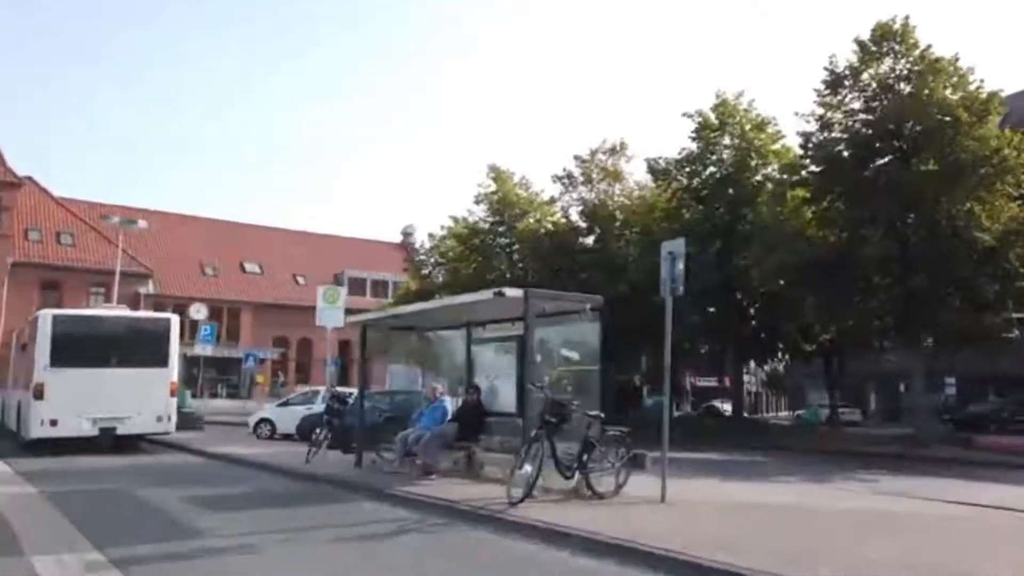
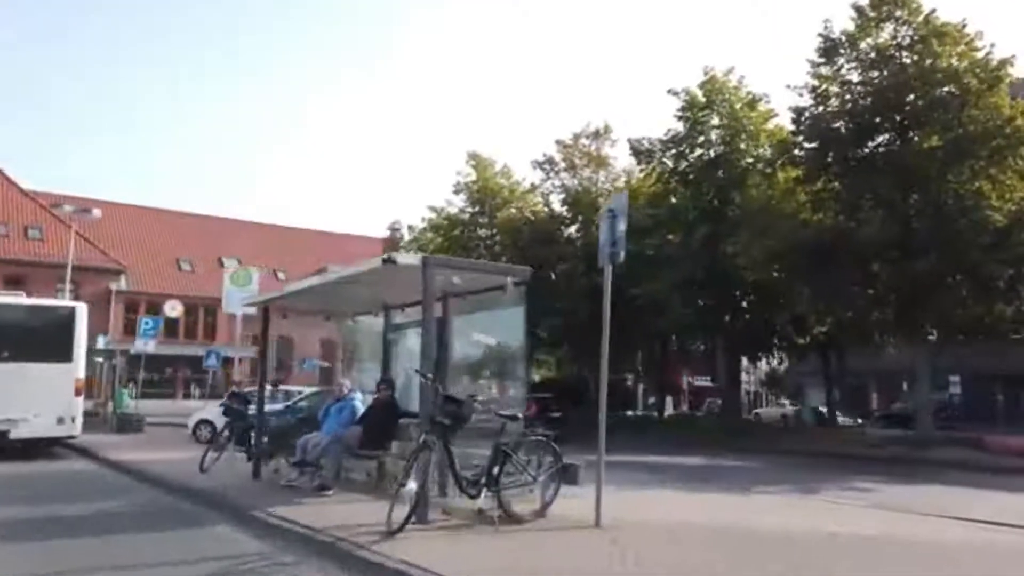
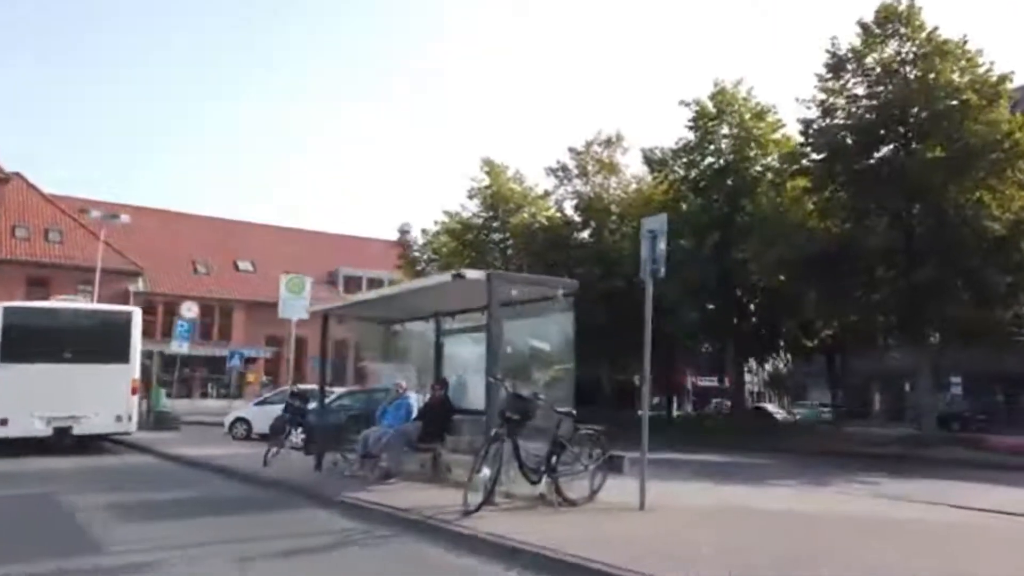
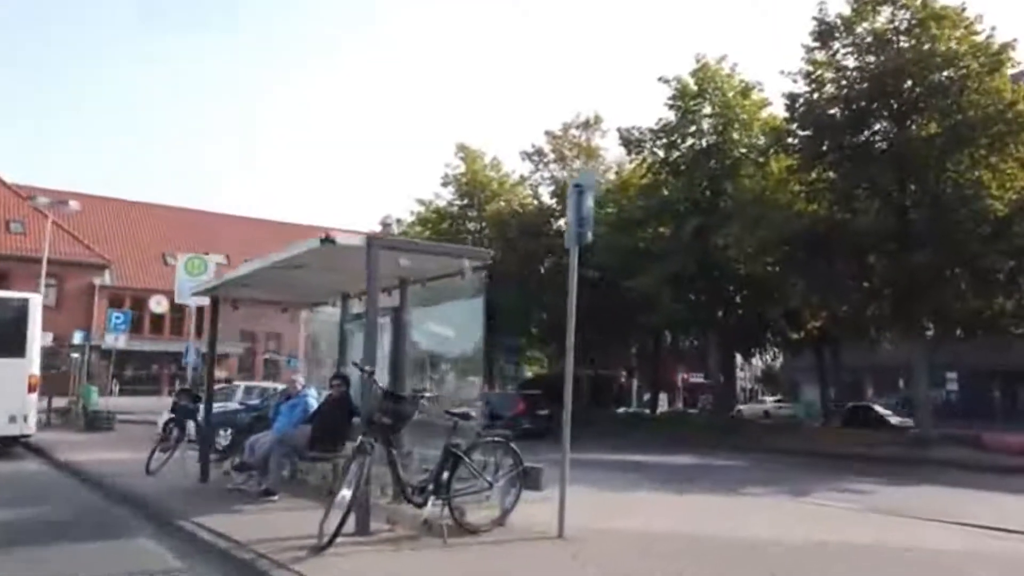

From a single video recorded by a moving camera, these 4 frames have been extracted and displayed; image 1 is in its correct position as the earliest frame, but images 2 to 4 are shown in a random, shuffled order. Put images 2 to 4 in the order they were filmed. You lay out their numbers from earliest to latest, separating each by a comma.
3, 2, 4
